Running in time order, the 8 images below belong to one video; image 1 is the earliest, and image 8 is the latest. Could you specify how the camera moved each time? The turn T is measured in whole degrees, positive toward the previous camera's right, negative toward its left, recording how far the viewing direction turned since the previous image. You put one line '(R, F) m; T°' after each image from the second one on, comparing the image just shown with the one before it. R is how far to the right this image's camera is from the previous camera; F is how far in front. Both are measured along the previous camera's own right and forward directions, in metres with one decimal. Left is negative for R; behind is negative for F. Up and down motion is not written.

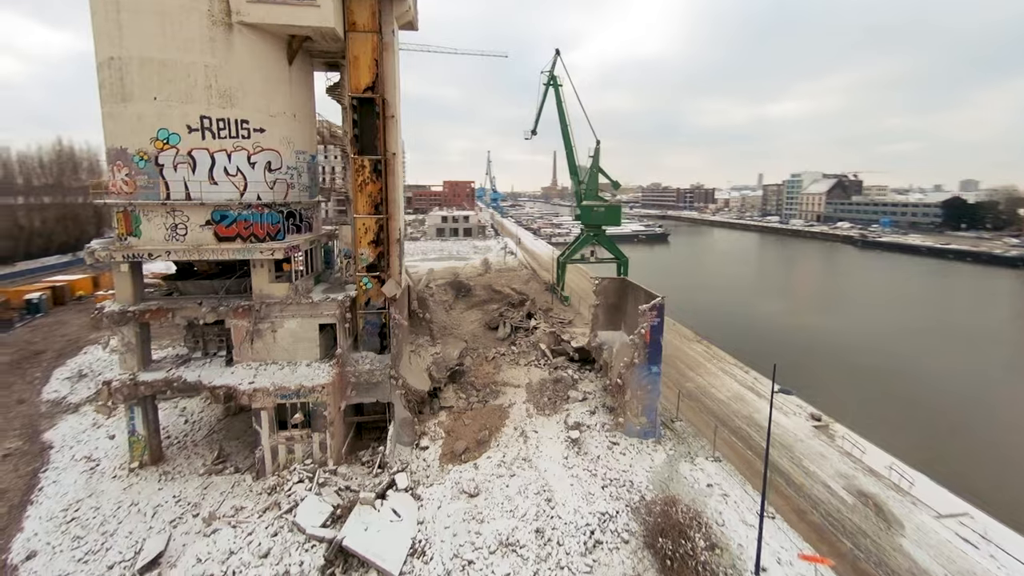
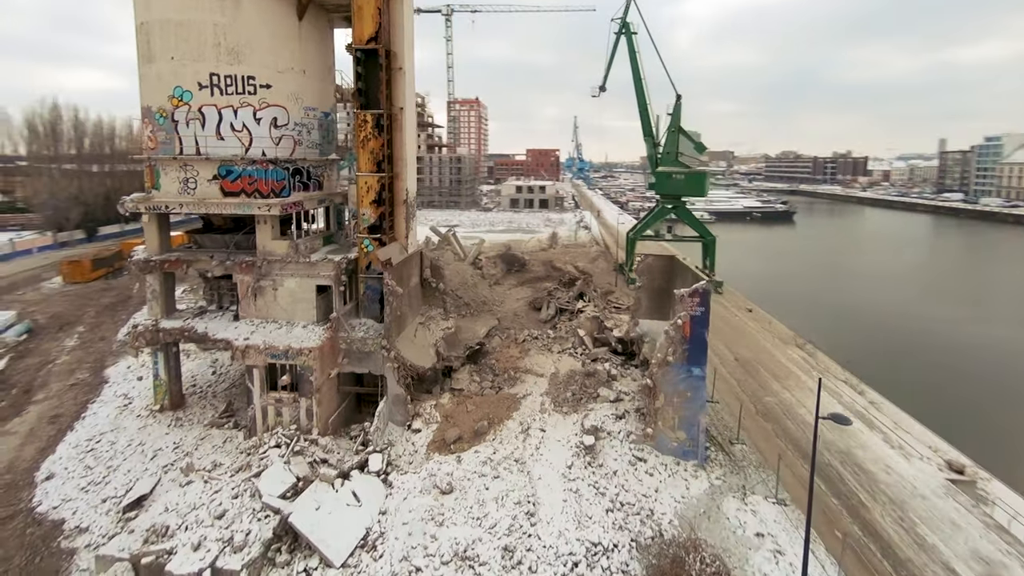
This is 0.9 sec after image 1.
(+3.6, +2.6) m; -15°
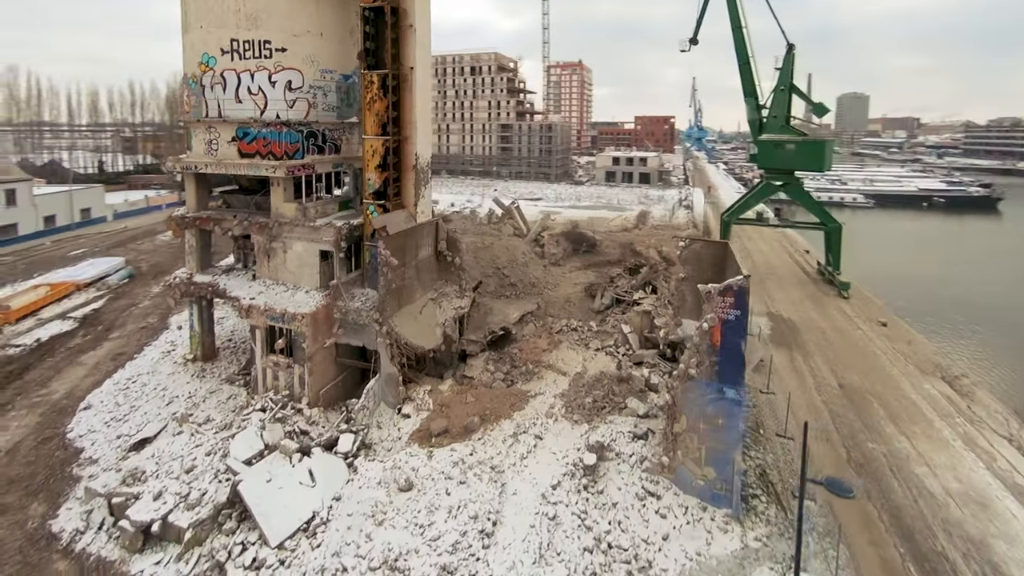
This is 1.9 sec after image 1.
(+3.4, +2.6) m; -16°
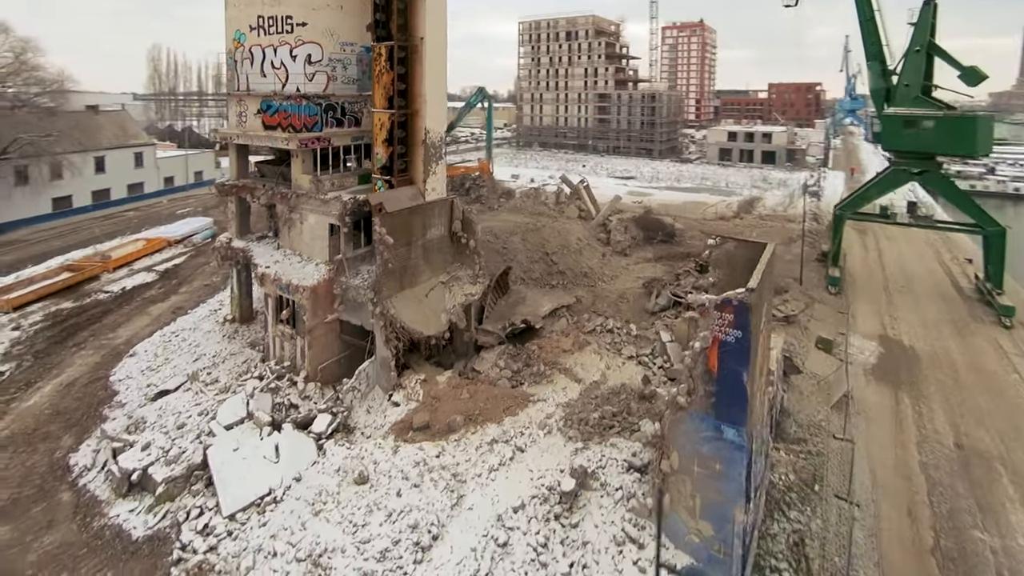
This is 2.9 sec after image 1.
(+2.9, +1.9) m; -13°
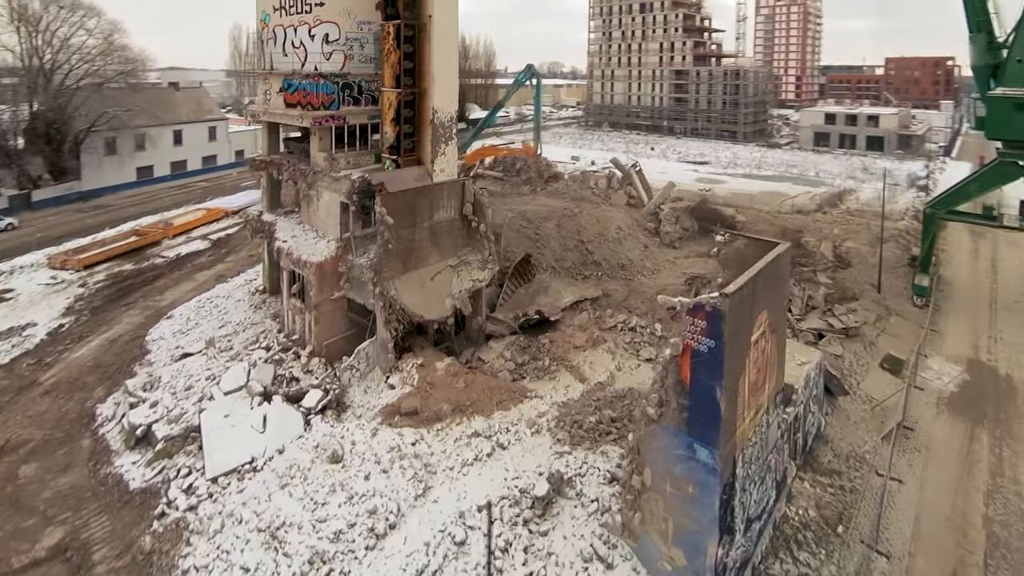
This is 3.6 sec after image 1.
(+1.8, +0.8) m; -8°
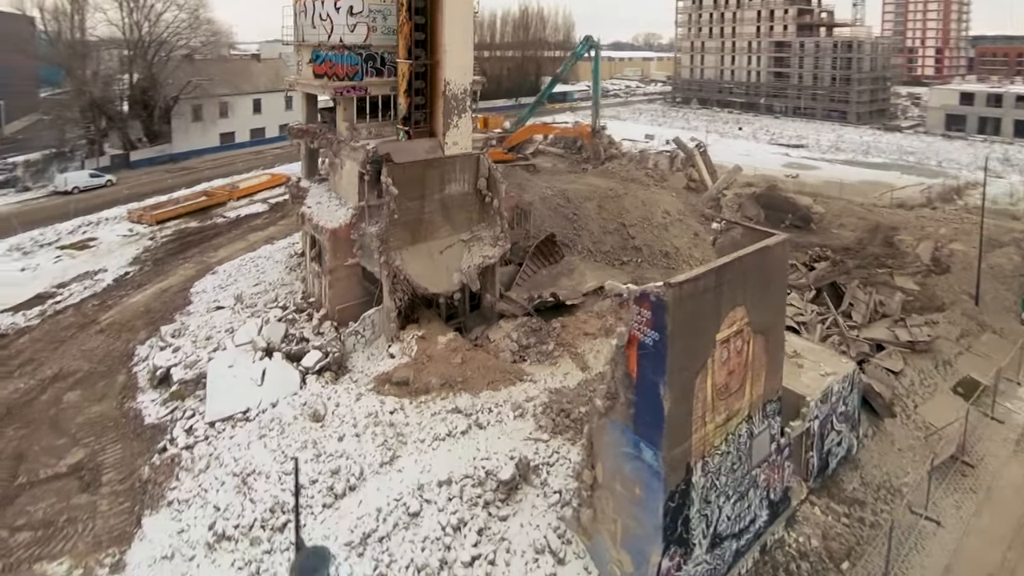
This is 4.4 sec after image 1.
(+2.0, +0.6) m; -9°
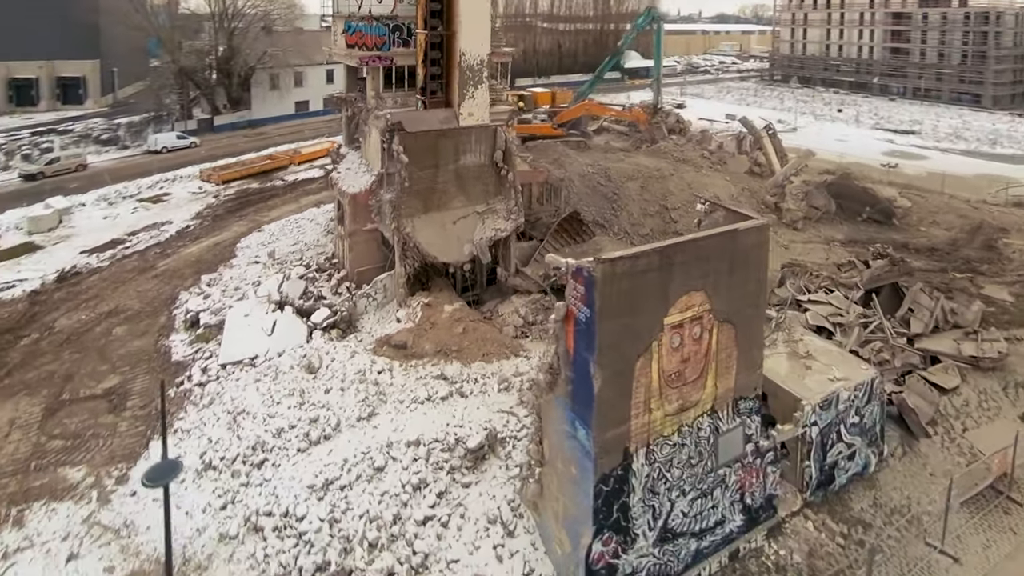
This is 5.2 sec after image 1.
(+1.8, +0.3) m; -8°
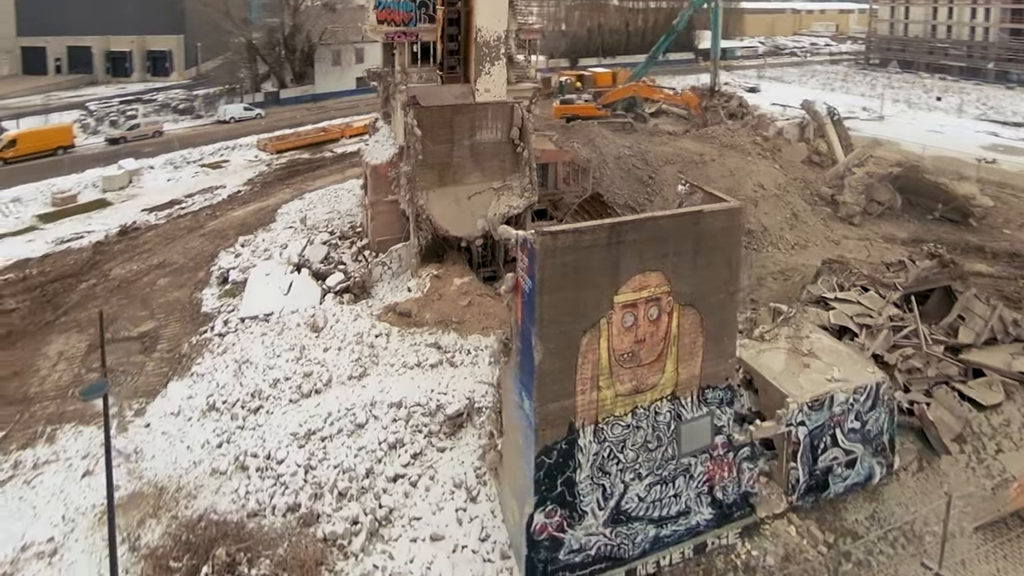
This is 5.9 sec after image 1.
(+1.4, 0.0) m; -7°
